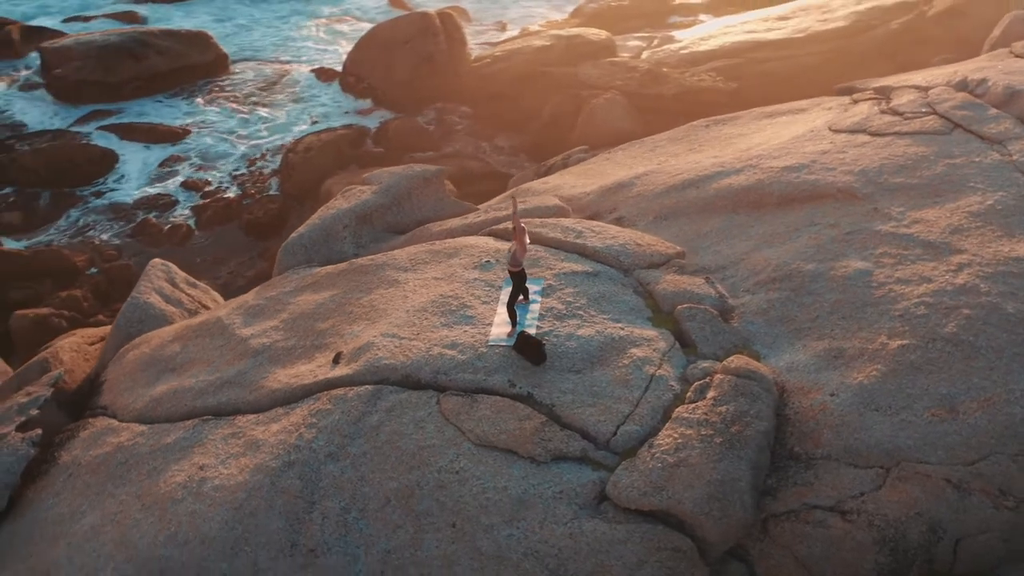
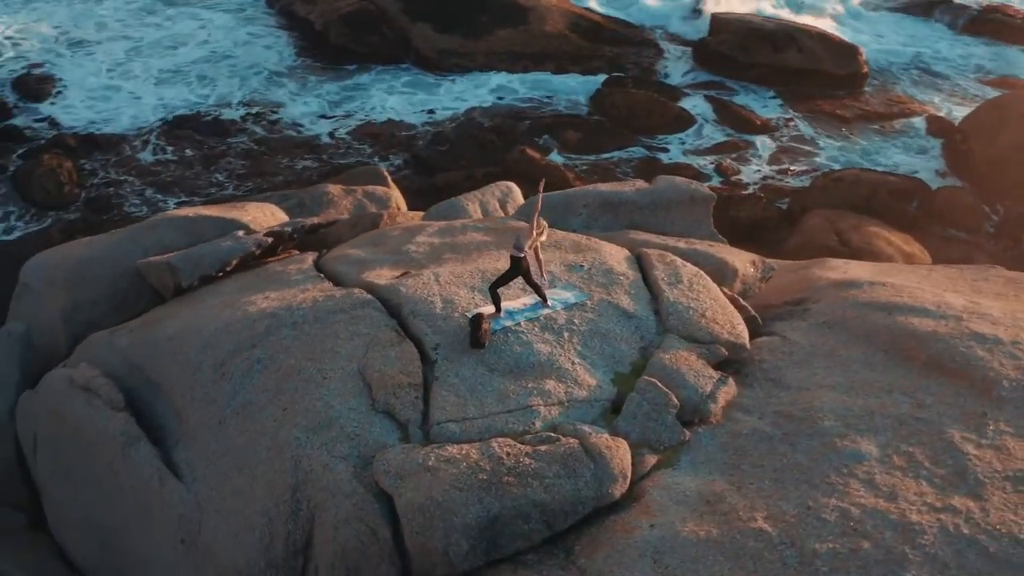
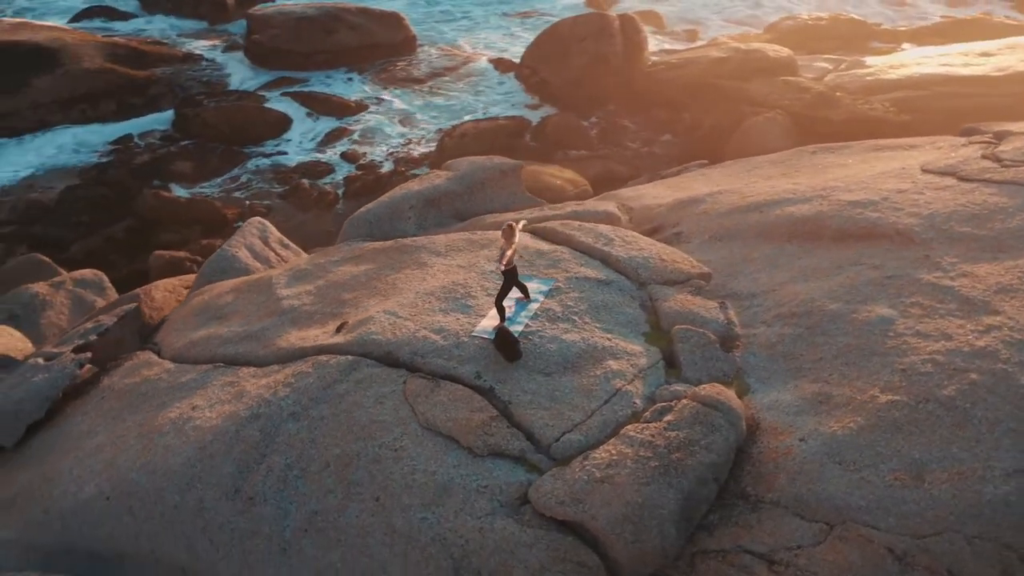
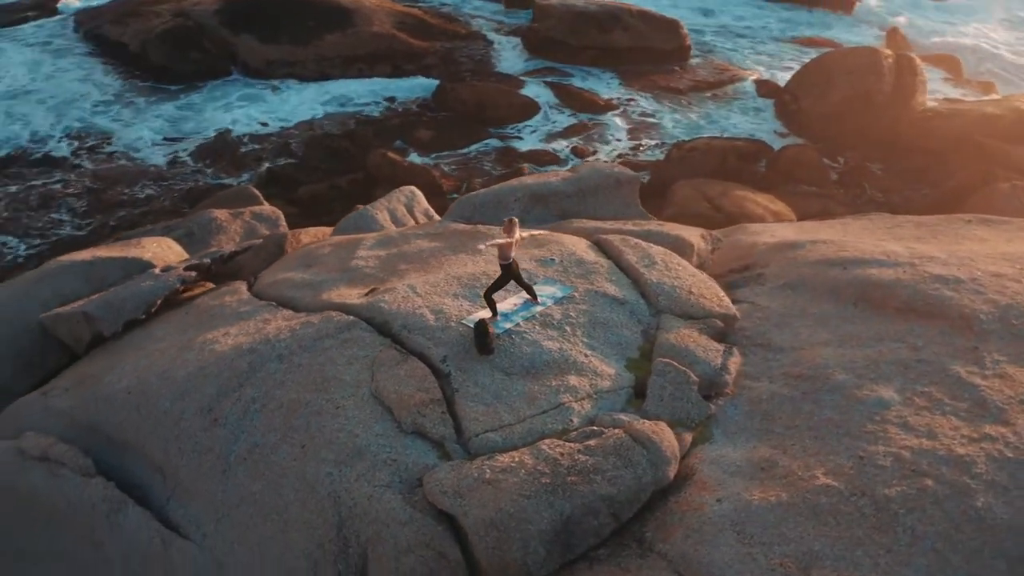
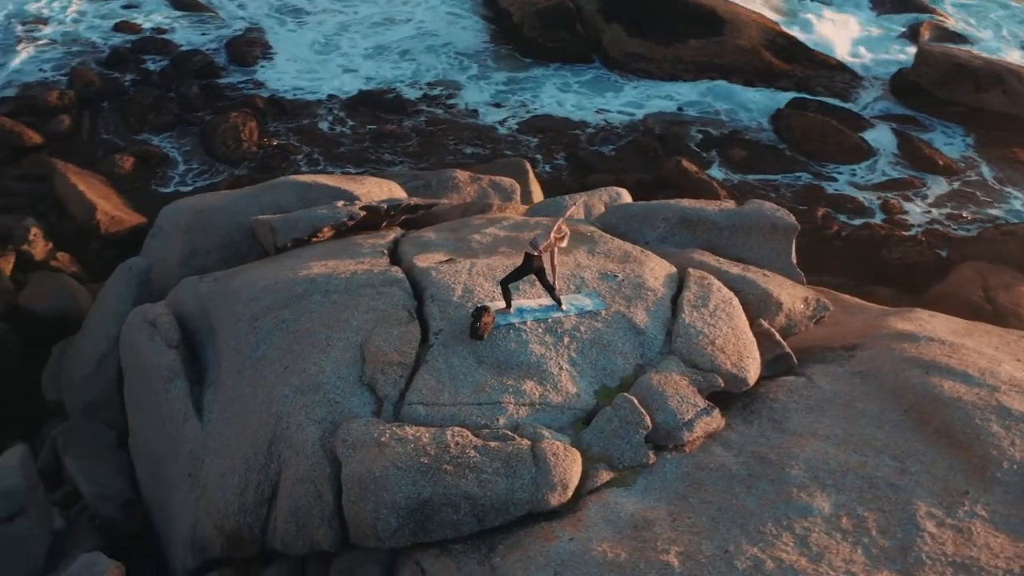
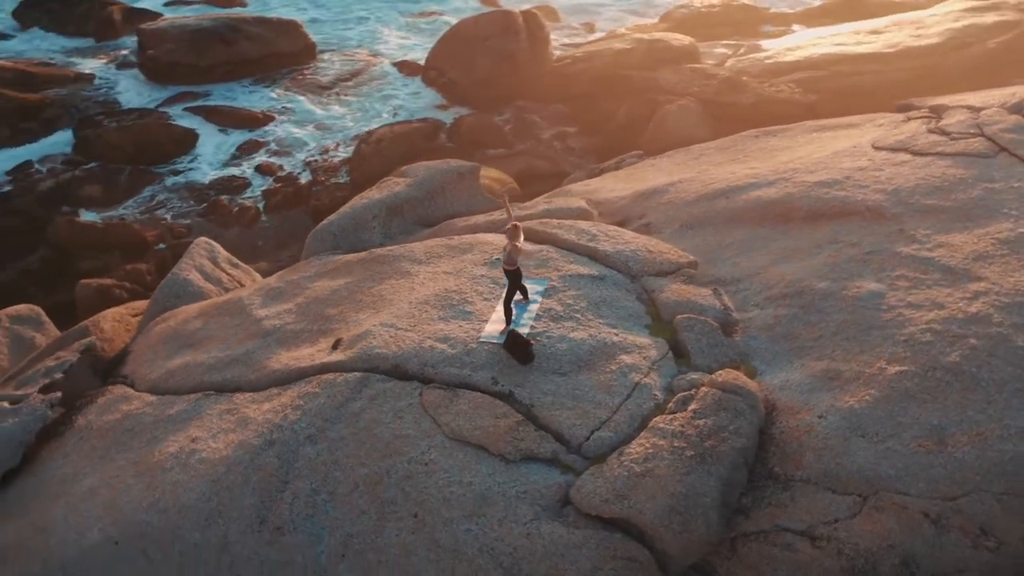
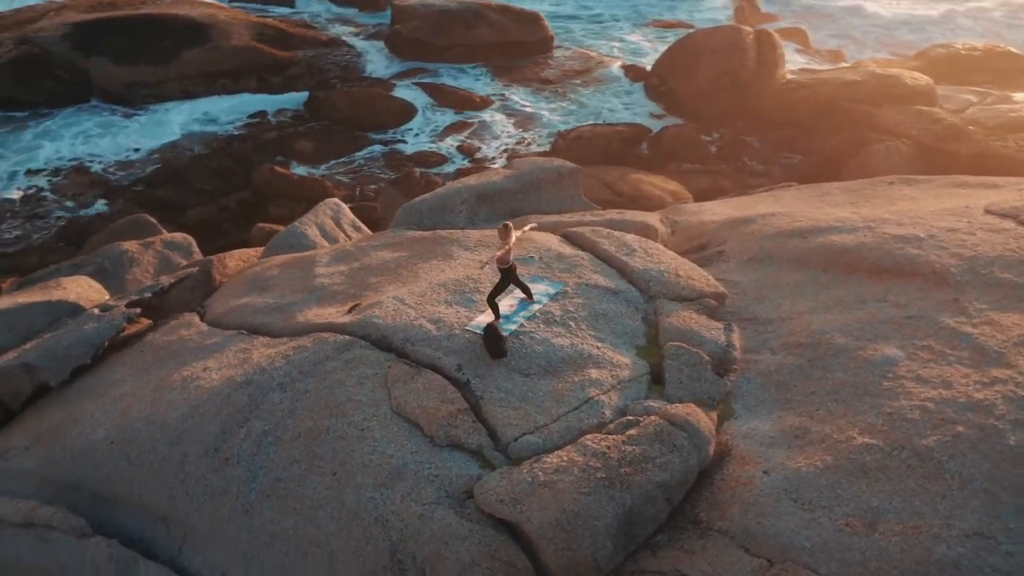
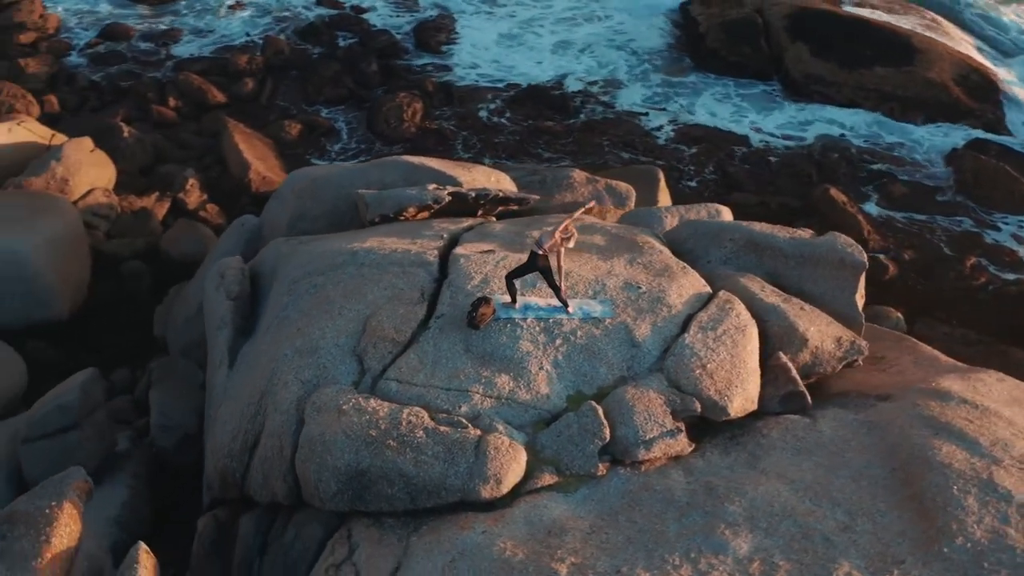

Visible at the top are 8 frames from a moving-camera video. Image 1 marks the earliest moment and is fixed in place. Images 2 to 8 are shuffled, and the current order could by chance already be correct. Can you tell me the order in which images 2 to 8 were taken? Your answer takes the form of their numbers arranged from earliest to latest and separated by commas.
6, 3, 7, 4, 2, 5, 8
